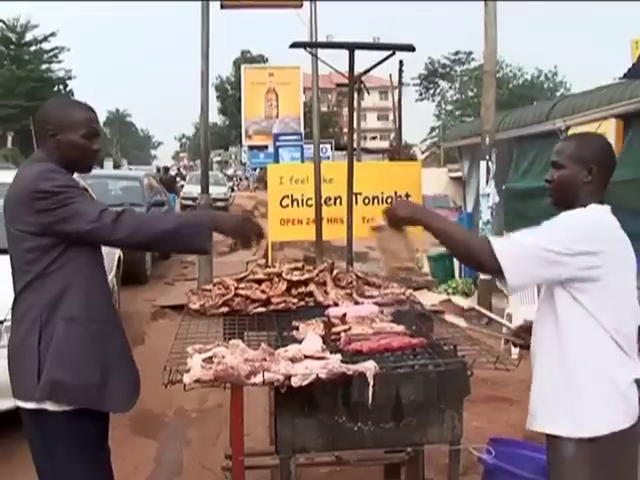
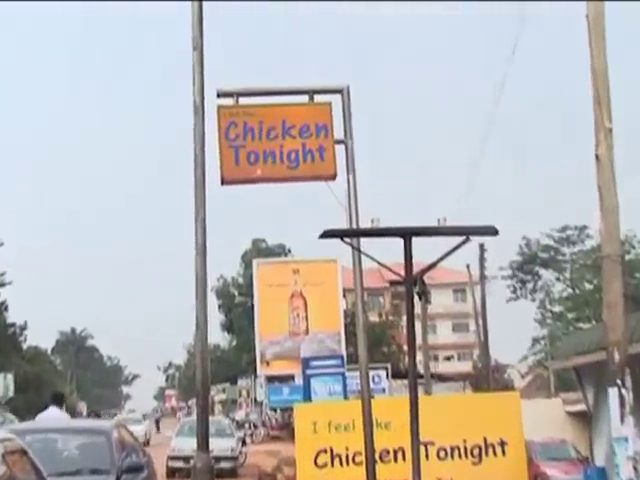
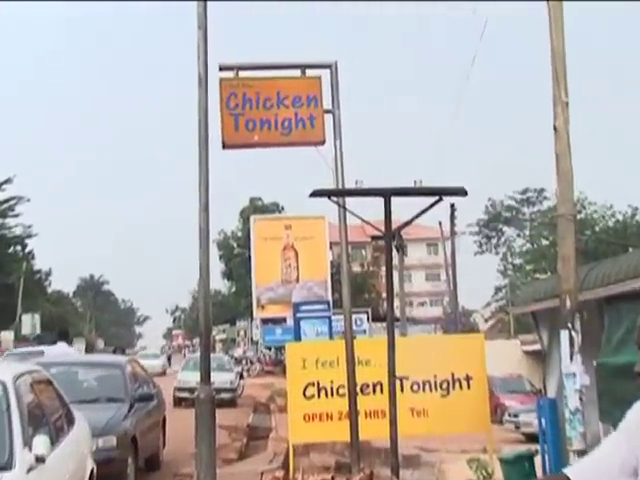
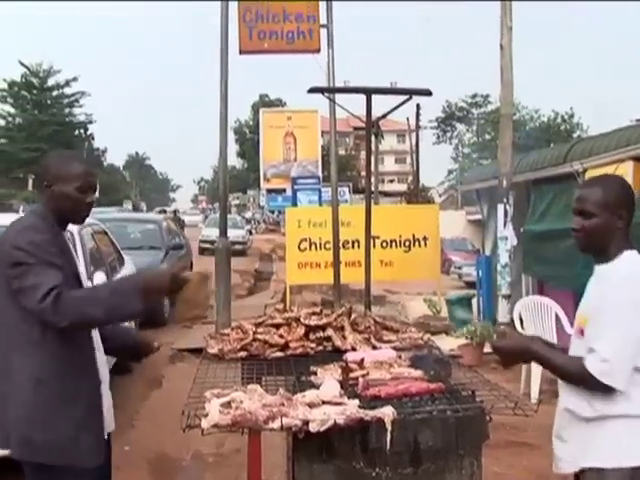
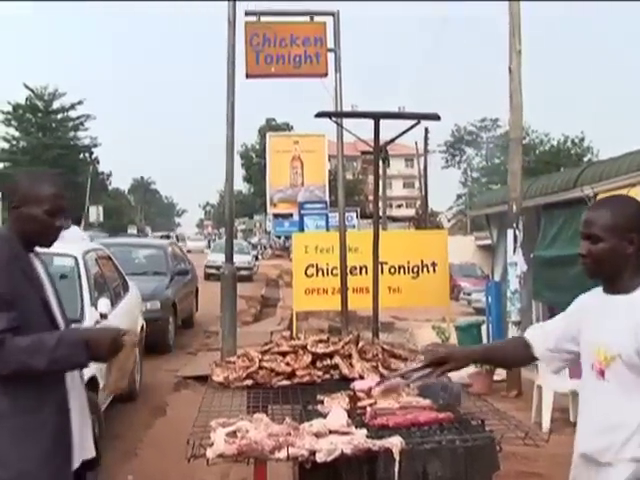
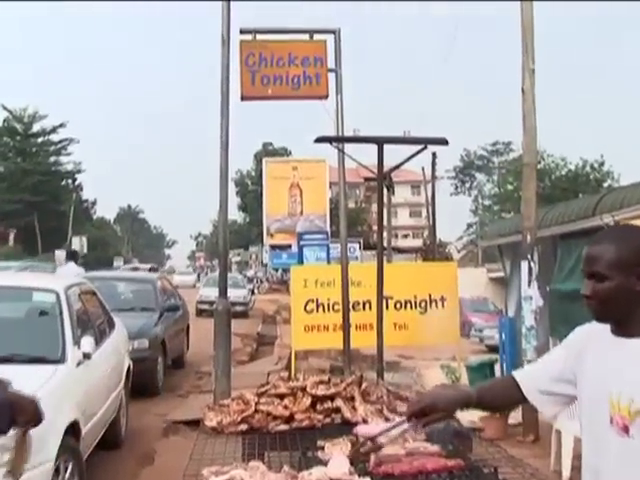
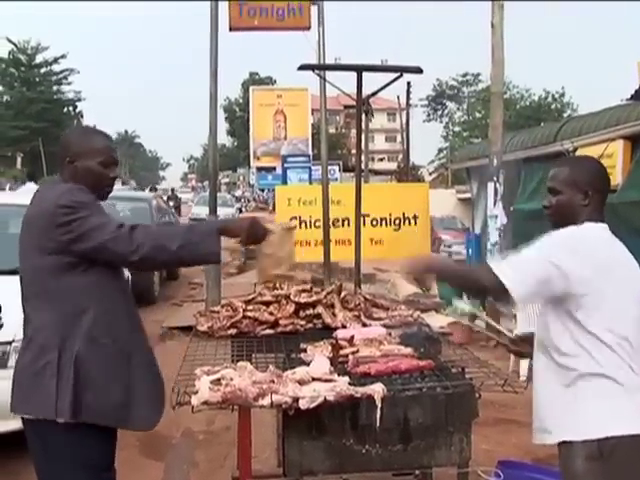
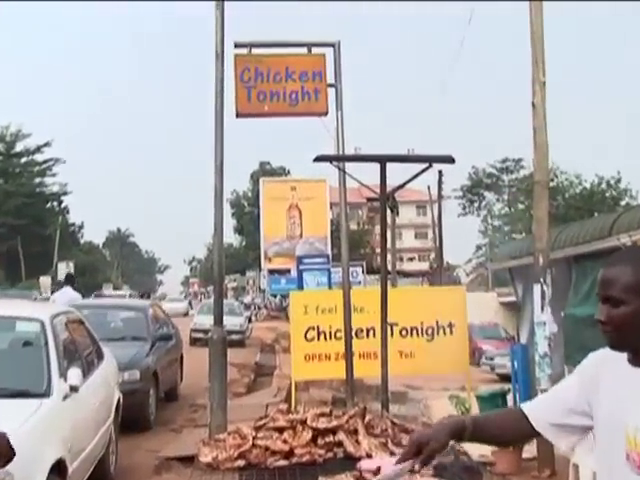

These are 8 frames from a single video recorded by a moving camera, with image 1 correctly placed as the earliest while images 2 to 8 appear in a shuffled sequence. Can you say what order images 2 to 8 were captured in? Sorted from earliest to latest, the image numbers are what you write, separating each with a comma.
7, 4, 5, 6, 8, 3, 2
